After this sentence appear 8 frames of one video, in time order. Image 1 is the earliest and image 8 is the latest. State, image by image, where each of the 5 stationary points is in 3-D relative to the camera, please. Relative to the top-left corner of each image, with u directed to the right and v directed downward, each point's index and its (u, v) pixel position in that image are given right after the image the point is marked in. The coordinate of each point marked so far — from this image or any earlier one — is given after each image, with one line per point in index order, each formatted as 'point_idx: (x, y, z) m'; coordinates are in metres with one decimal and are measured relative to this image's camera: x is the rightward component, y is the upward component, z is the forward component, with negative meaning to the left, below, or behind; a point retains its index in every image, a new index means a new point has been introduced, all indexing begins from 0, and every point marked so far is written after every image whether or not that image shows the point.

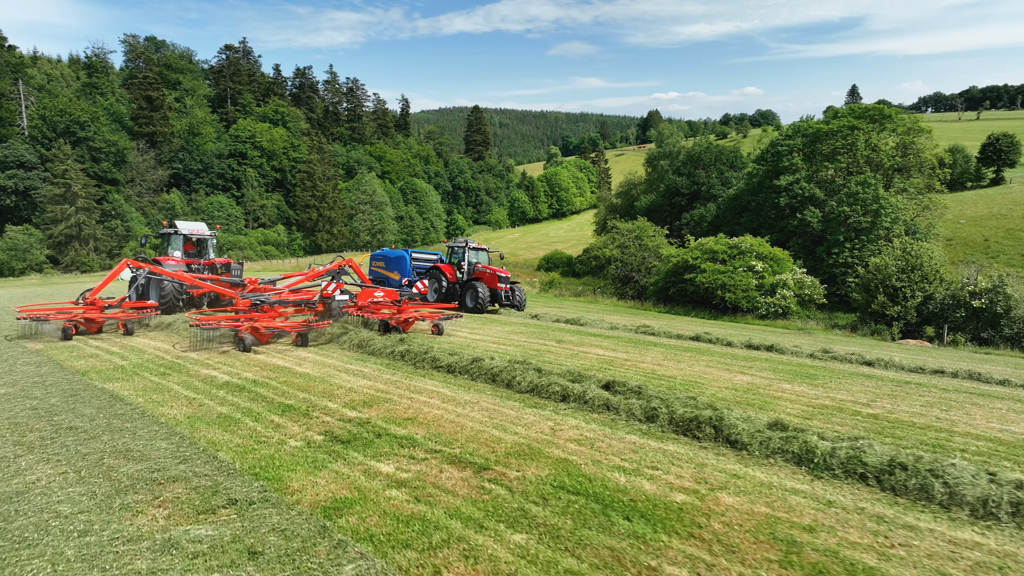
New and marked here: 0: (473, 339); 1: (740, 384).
0: (-0.6, -0.8, +11.4) m
1: (+2.8, -1.2, +8.4) m
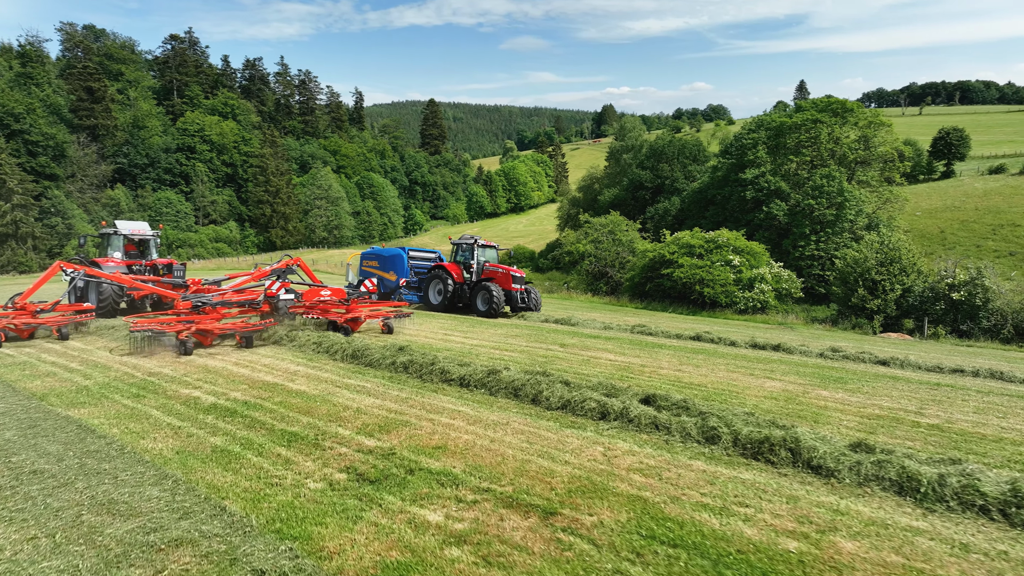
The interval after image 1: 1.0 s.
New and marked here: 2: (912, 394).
0: (-0.6, -0.8, +10.5) m
1: (+3.0, -1.2, +7.9) m
2: (+4.6, -1.2, +8.1) m
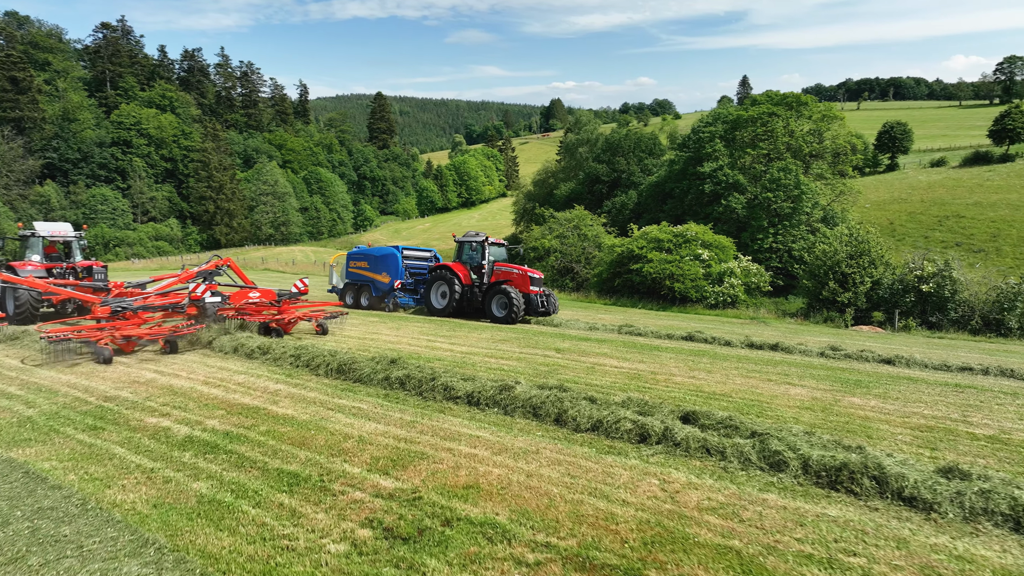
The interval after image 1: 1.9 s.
0: (-0.7, -0.9, +9.7) m
1: (+3.1, -1.2, +7.3) m
2: (+4.7, -1.2, +7.6) m
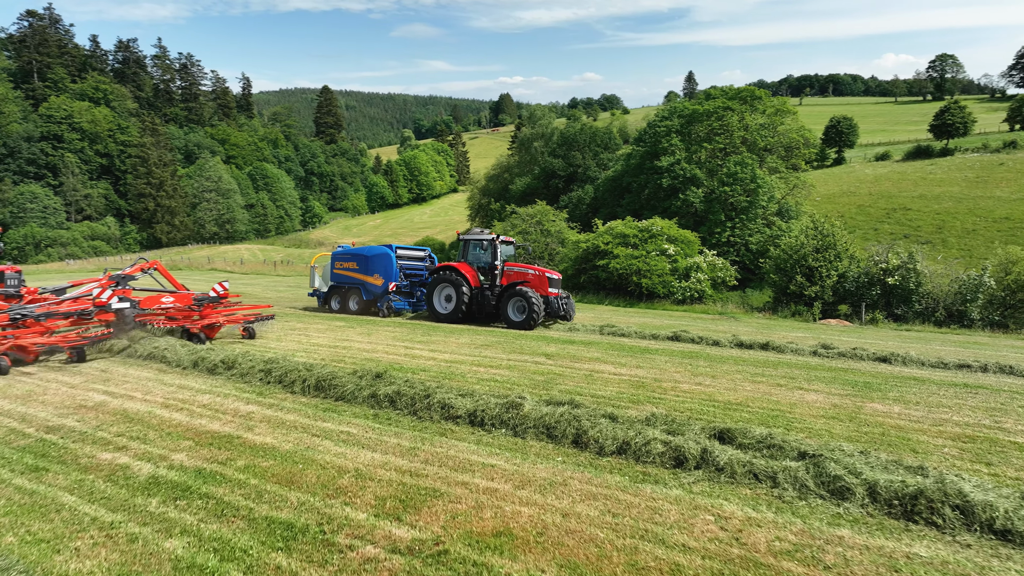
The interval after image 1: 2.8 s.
0: (-0.8, -0.9, +9.0) m
1: (+3.1, -1.2, +6.8) m
2: (+4.6, -1.2, +7.3) m
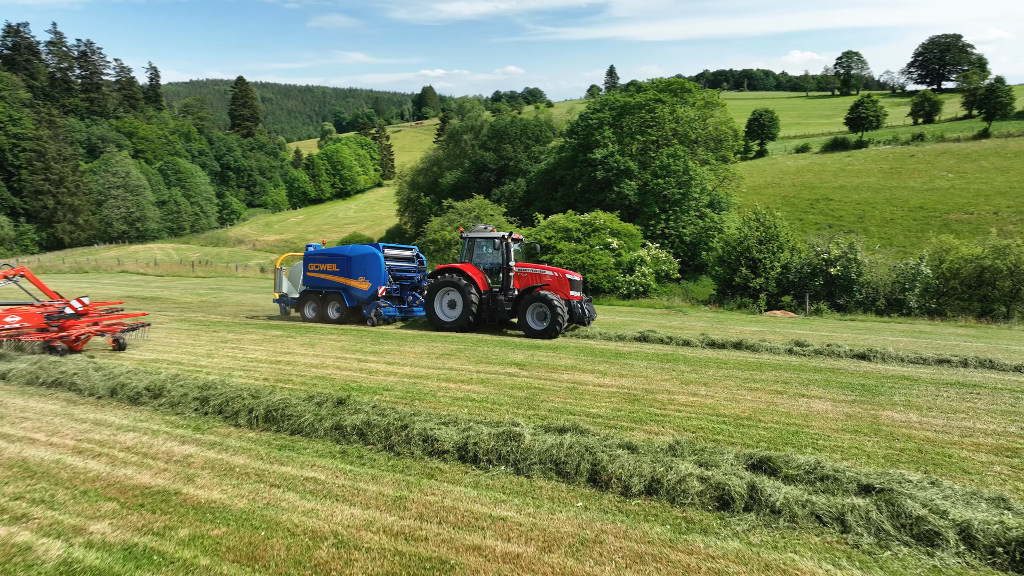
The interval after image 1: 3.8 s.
0: (-1.1, -1.0, +8.0) m
1: (+3.0, -1.2, +6.3) m
2: (+4.5, -1.1, +6.9) m
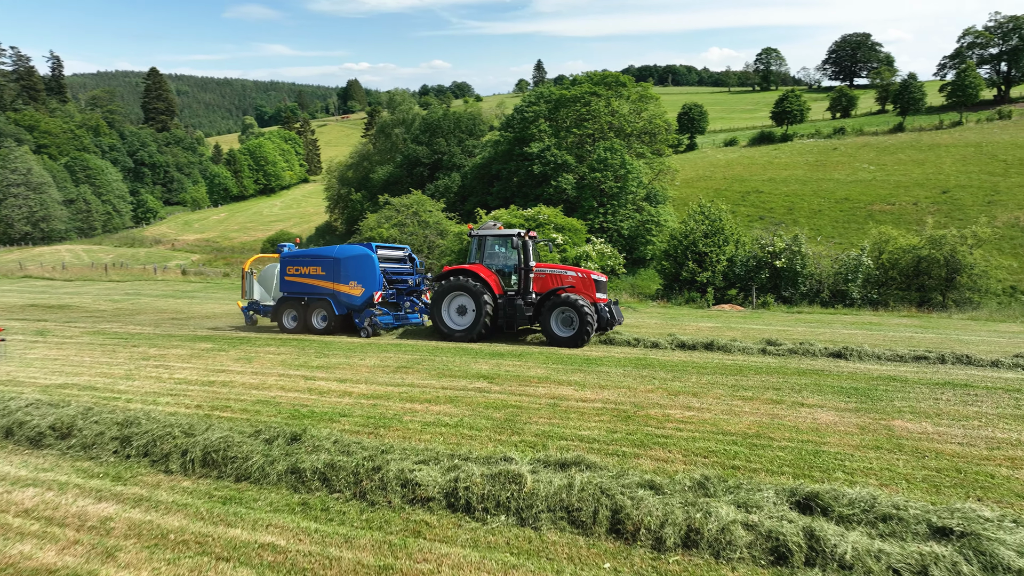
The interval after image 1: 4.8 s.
0: (-1.4, -1.1, +7.1) m
1: (+2.8, -1.2, +5.7) m
2: (+4.3, -1.1, +6.5) m
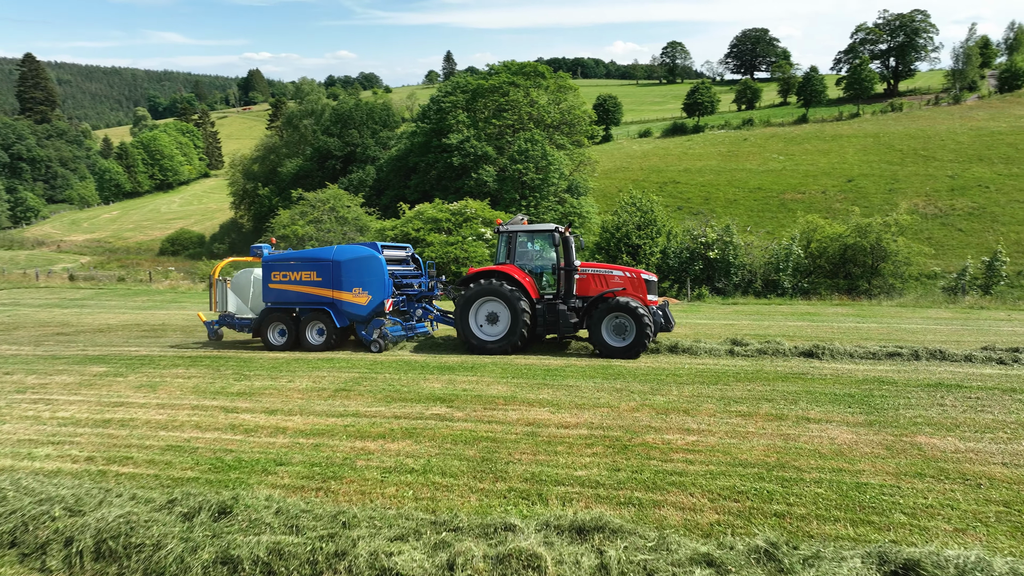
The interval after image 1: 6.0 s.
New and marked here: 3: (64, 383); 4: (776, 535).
0: (-1.7, -1.2, +5.9) m
1: (+2.7, -1.2, +5.1) m
2: (+4.0, -1.1, +6.0) m
3: (-5.4, -1.1, +8.5) m
4: (+1.4, -1.3, +3.8) m
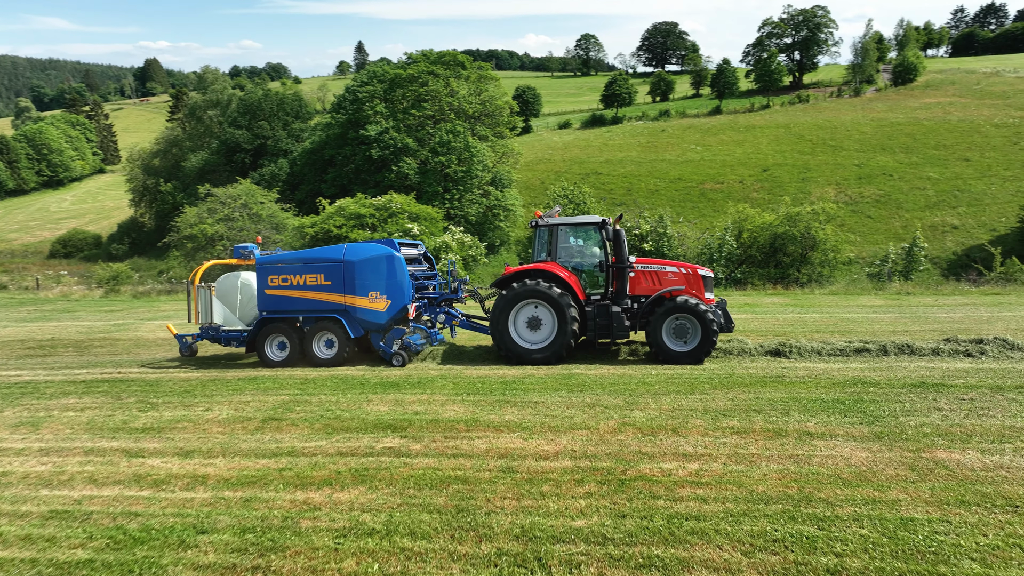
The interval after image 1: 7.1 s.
0: (-1.9, -1.3, +4.8) m
1: (+2.6, -1.2, +4.5) m
2: (+3.8, -1.0, +5.5) m
3: (-5.9, -1.3, +7.0) m
4: (+1.4, -1.3, +3.1) m
